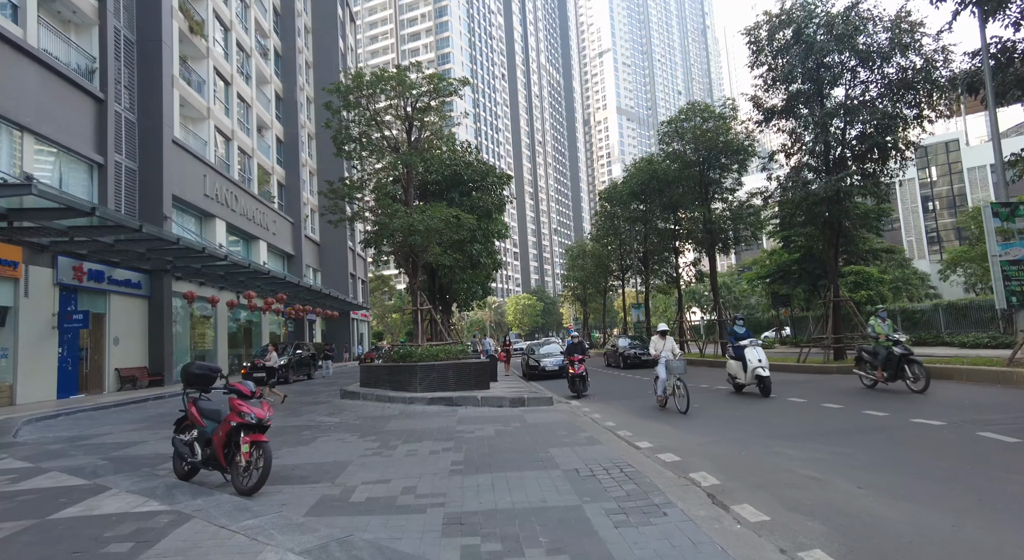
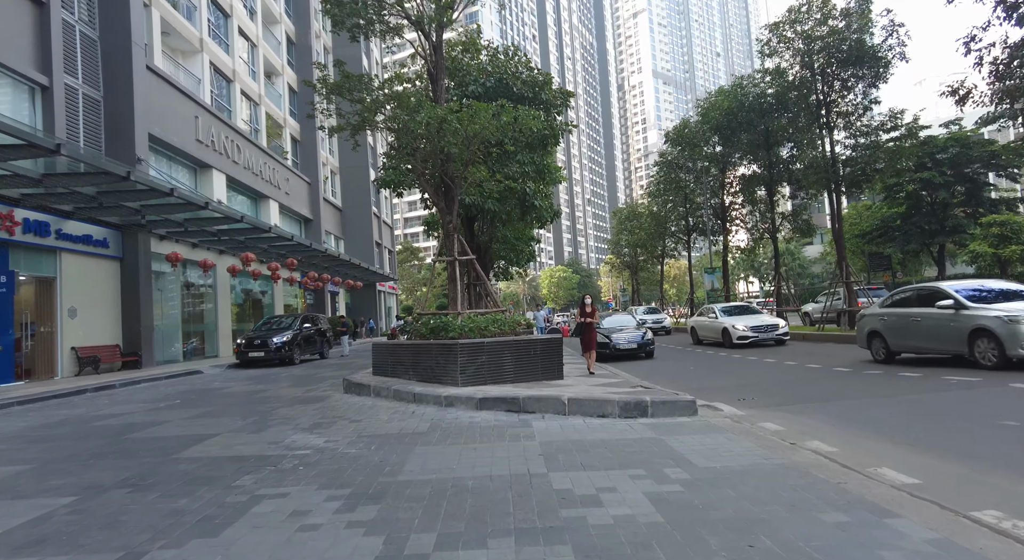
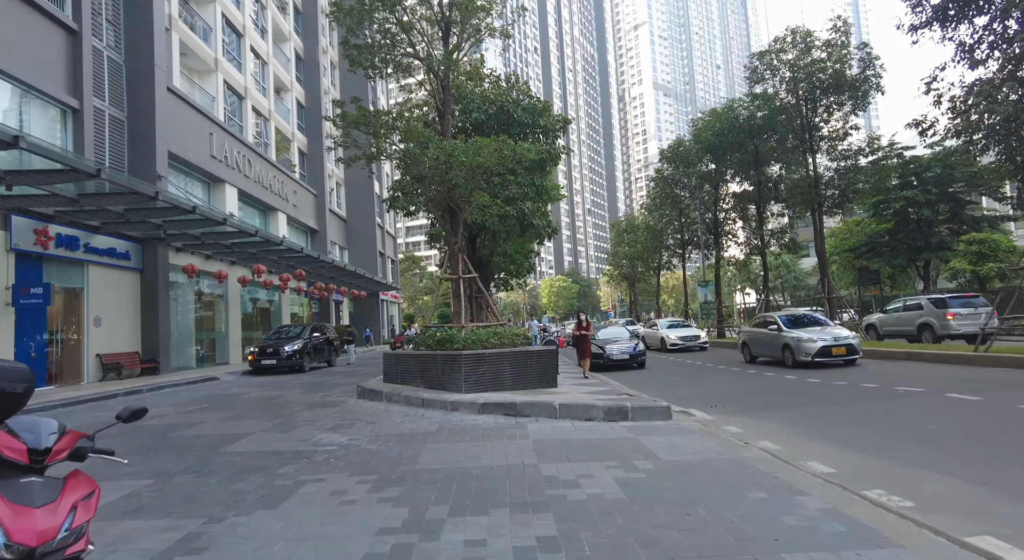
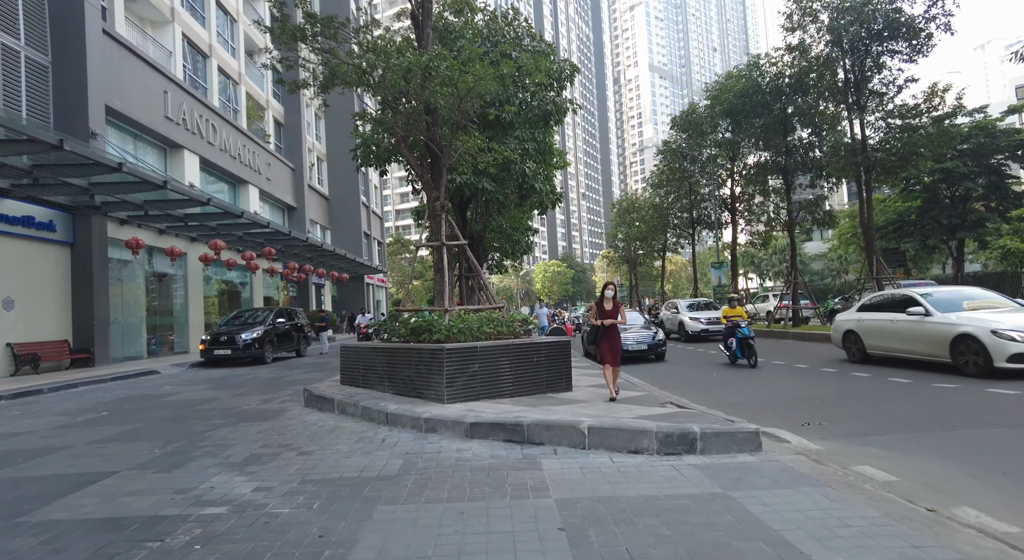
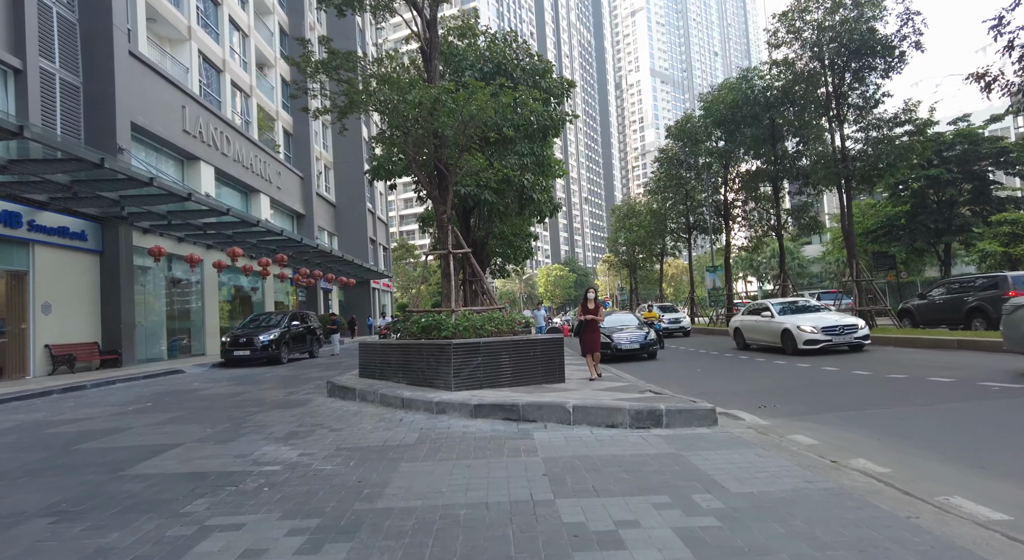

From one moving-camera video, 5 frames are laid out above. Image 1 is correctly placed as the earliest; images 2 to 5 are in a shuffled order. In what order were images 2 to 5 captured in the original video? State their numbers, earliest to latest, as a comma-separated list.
3, 2, 5, 4
